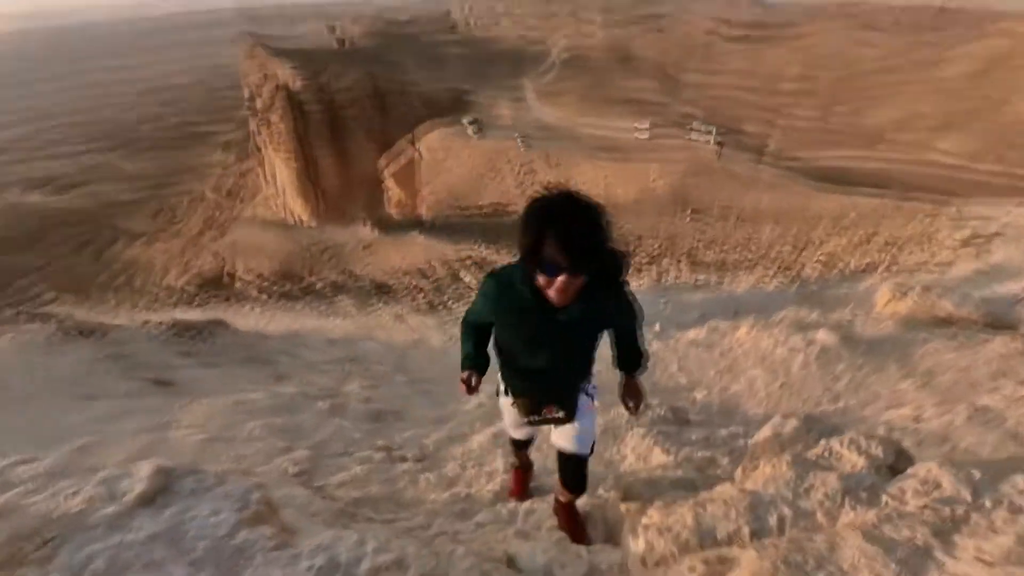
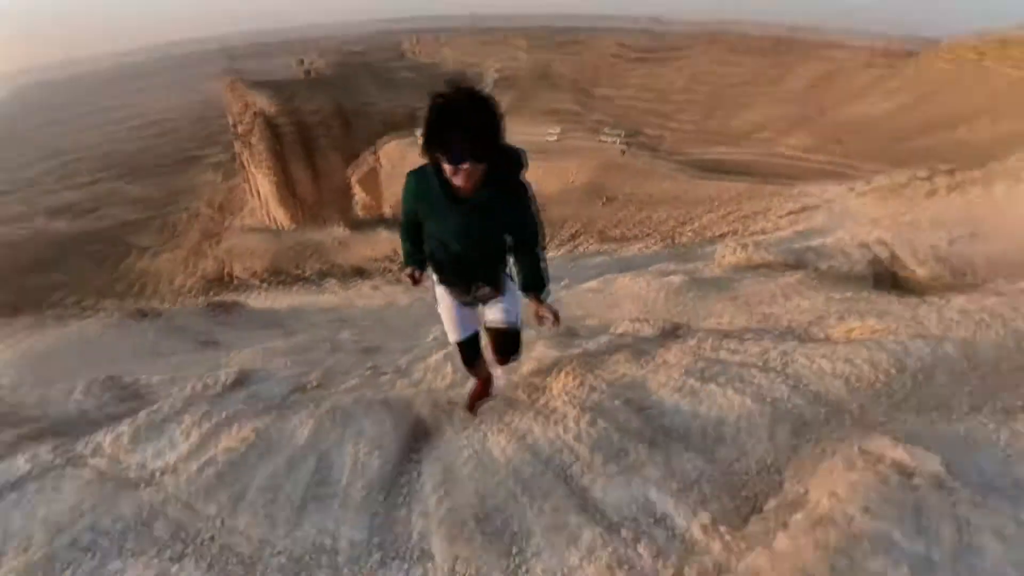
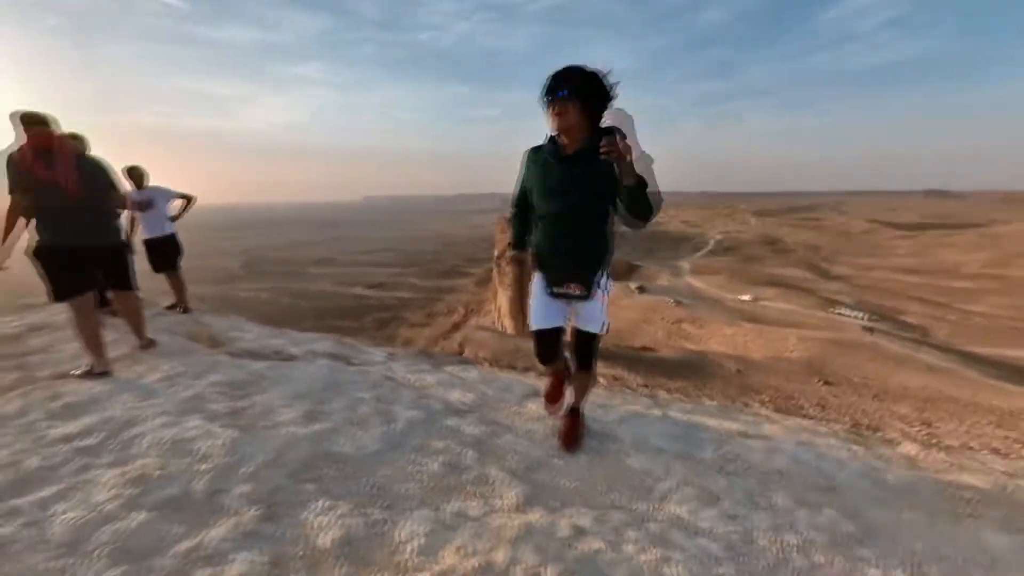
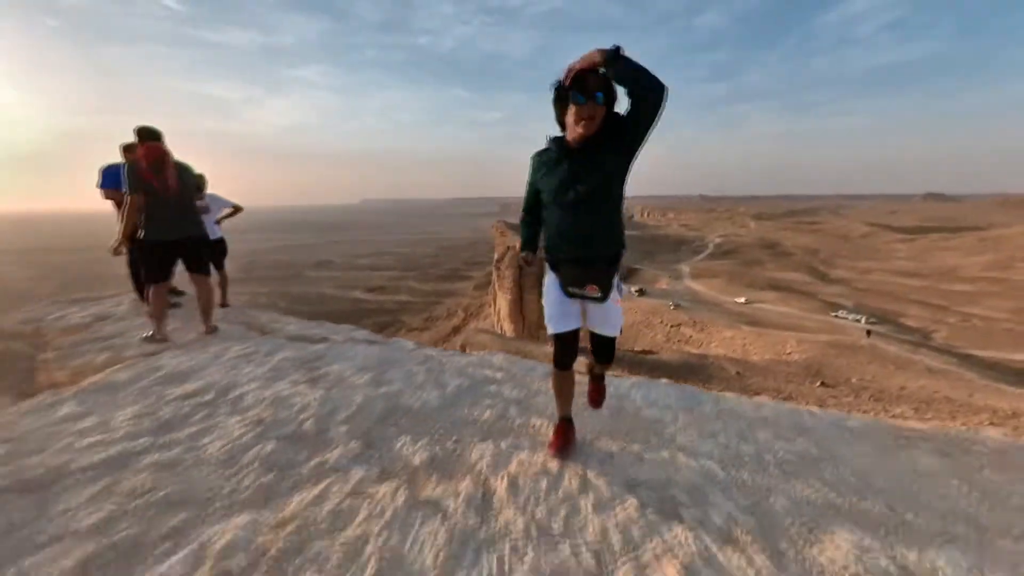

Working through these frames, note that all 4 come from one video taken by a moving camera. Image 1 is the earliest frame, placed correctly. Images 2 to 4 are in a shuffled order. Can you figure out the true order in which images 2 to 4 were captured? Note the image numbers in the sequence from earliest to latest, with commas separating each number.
2, 3, 4
